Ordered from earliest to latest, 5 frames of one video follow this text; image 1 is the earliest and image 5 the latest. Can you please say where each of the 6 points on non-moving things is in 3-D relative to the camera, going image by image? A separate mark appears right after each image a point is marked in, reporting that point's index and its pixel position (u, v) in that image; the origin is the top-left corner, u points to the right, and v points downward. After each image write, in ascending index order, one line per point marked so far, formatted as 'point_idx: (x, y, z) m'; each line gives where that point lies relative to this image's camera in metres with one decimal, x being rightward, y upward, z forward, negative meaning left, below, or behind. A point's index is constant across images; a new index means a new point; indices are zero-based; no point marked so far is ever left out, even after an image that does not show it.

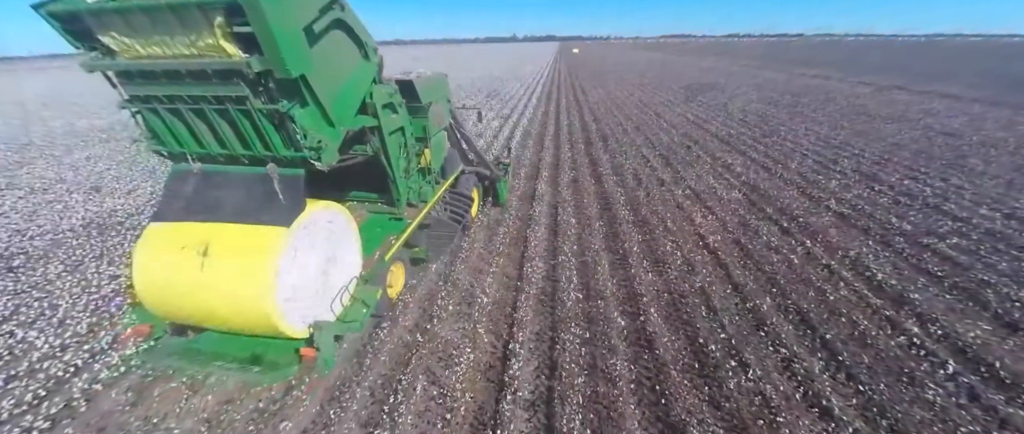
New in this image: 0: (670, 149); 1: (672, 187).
0: (+5.3, +2.3, +11.3) m
1: (+4.1, +0.7, +8.5) m
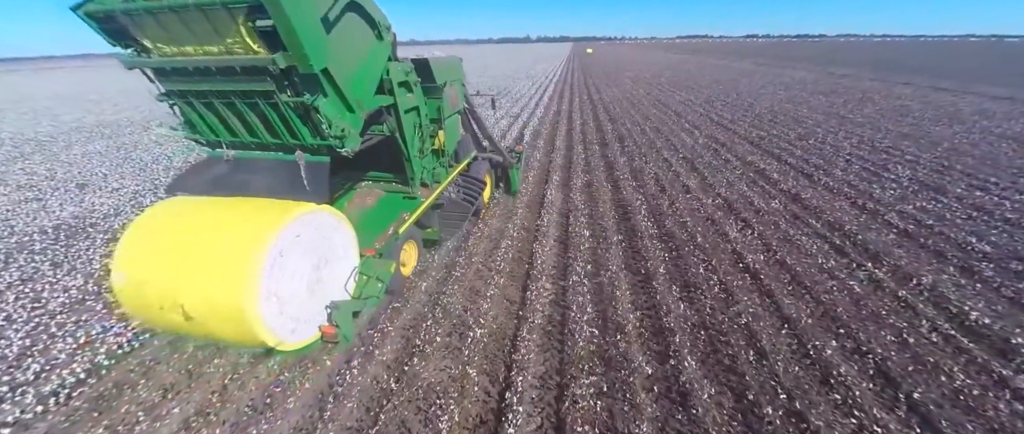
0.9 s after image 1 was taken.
0: (+5.6, +2.0, +10.3) m
1: (+4.2, +0.5, +7.5) m
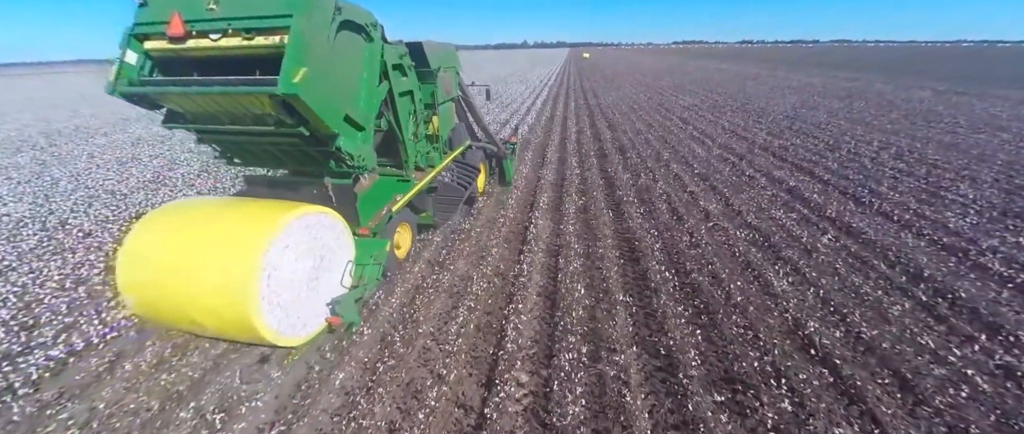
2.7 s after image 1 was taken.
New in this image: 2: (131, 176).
0: (+5.1, +1.3, +8.7) m
1: (+3.8, -0.2, +5.9) m
2: (-10.0, +1.1, +8.9) m
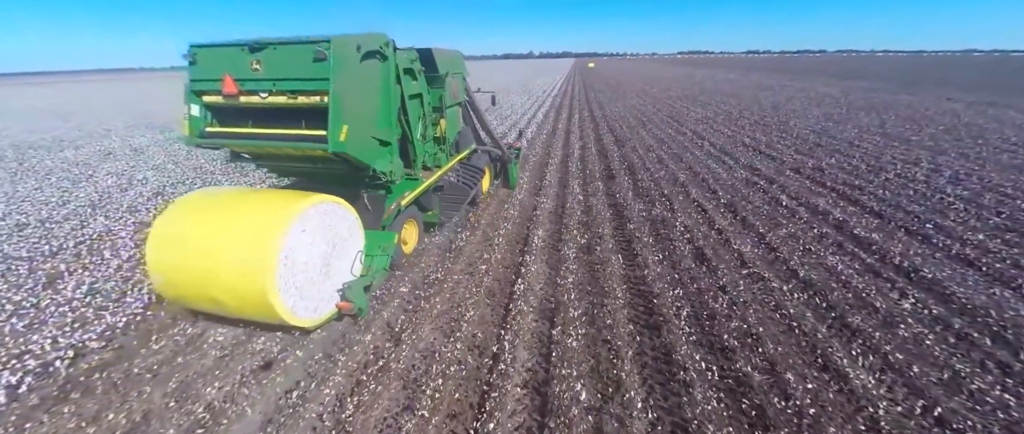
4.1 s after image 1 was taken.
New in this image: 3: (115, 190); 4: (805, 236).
0: (+4.9, +0.6, +7.5) m
1: (+3.5, -0.8, +4.6) m
2: (-10.2, +0.4, +7.9) m
3: (-9.9, +0.7, +8.5) m
4: (+4.9, -0.3, +5.7) m
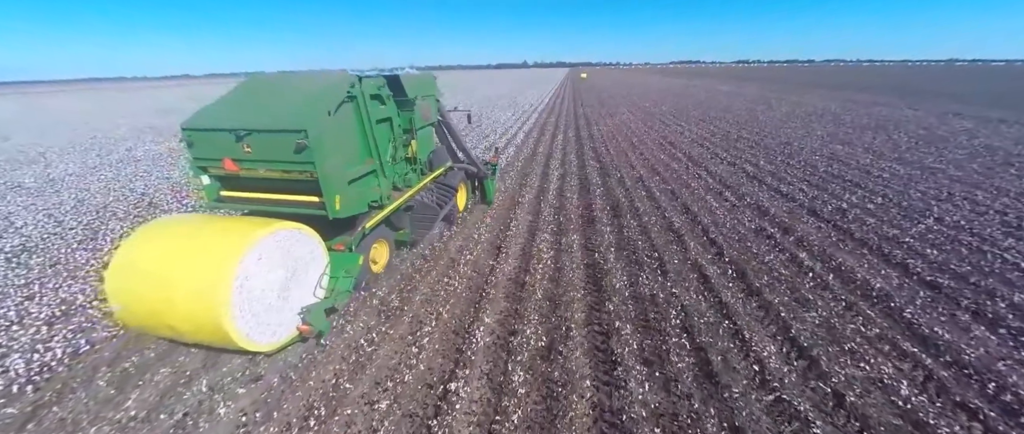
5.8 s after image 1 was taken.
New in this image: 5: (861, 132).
0: (+4.1, -0.5, +6.0) m
1: (+2.8, -1.9, +3.1) m
2: (-11.0, -0.8, +6.3) m
3: (-10.7, -0.5, +6.8) m
4: (+4.1, -1.3, +4.2) m
5: (+15.7, +3.9, +15.3) m
